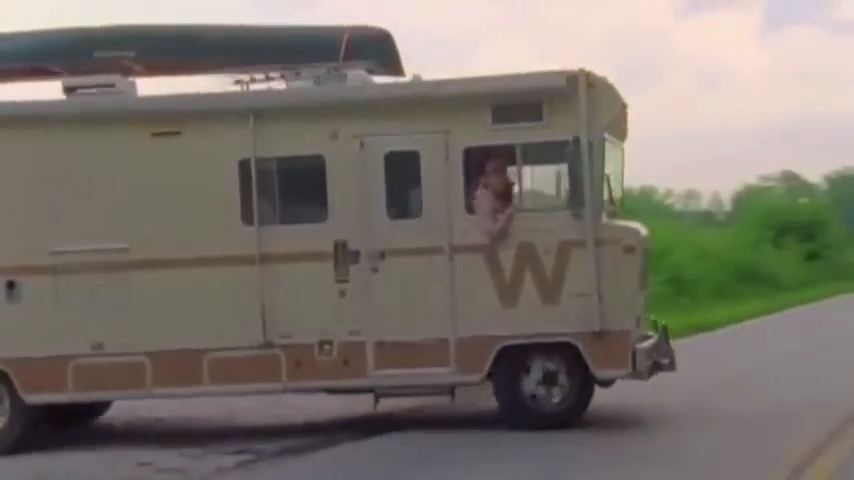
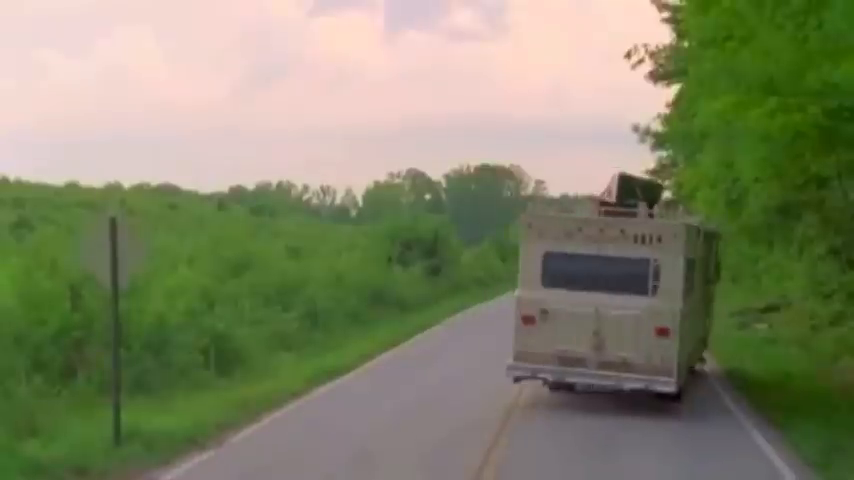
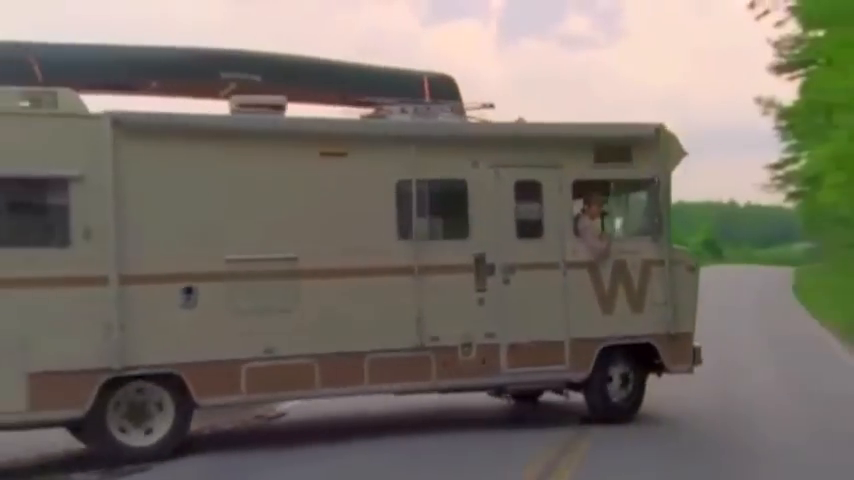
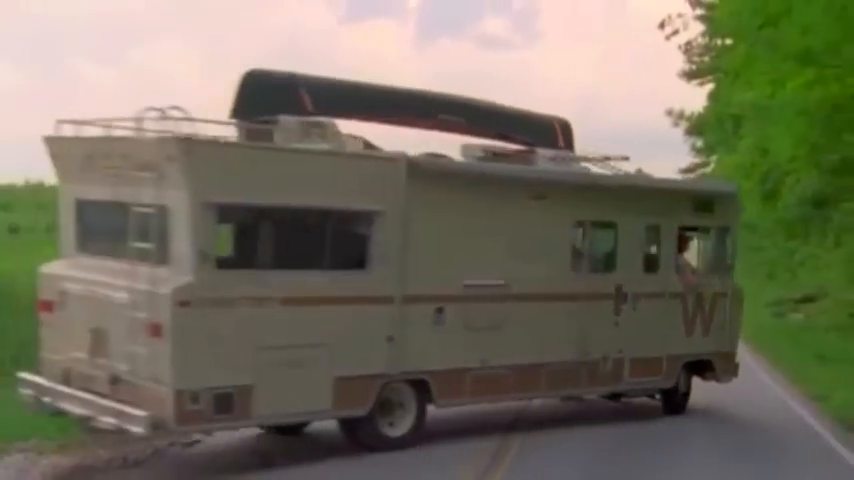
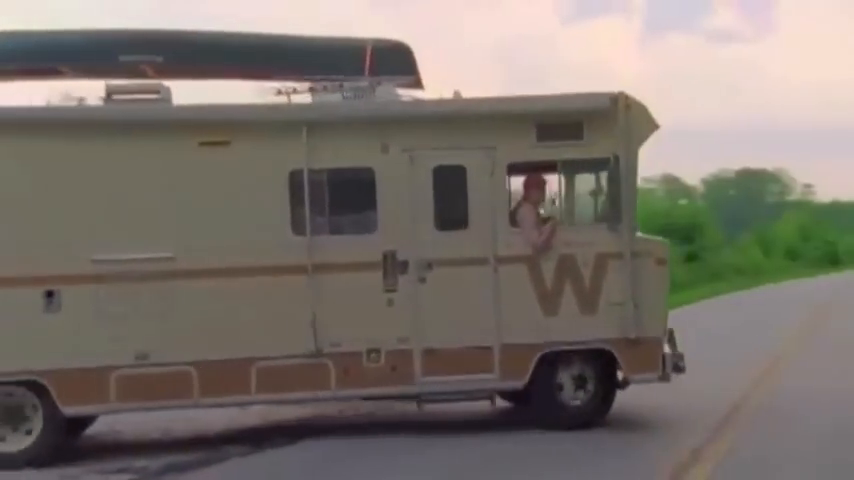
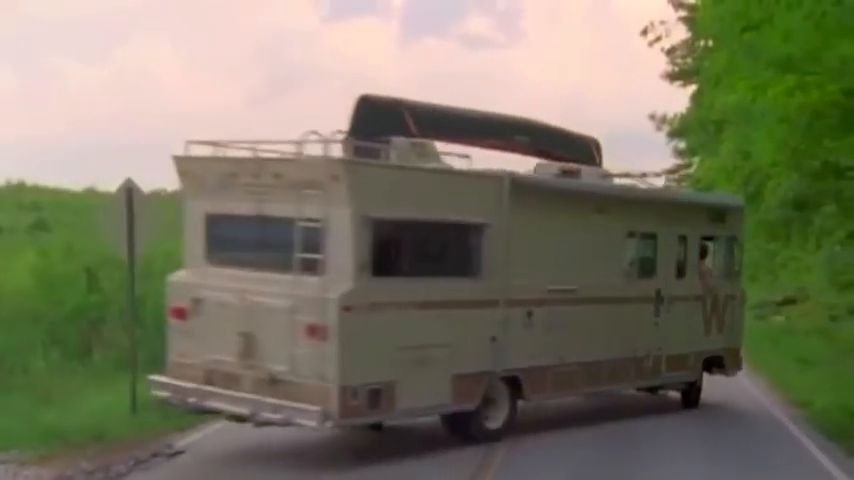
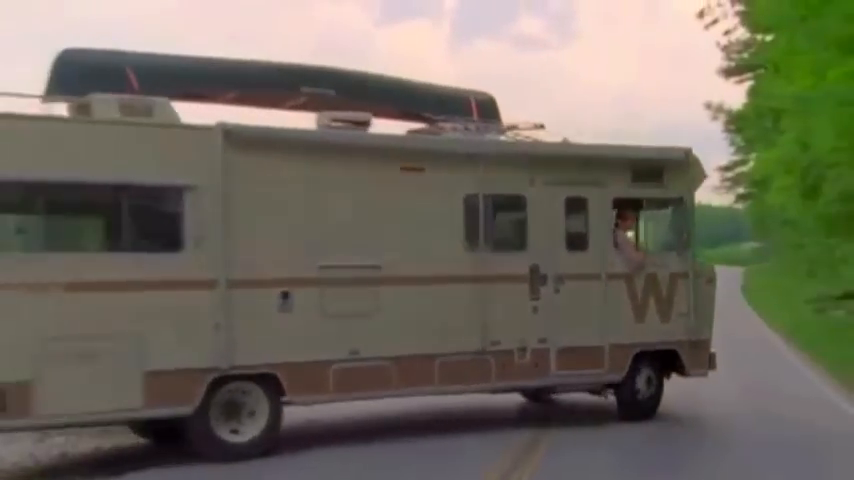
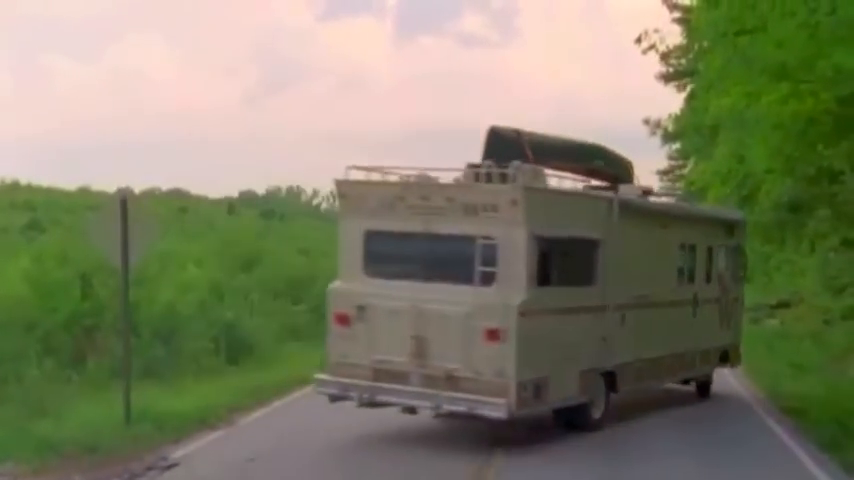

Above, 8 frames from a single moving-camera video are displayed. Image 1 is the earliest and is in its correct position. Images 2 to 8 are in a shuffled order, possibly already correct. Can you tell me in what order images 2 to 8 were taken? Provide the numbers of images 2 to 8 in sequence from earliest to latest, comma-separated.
5, 3, 7, 4, 6, 8, 2
